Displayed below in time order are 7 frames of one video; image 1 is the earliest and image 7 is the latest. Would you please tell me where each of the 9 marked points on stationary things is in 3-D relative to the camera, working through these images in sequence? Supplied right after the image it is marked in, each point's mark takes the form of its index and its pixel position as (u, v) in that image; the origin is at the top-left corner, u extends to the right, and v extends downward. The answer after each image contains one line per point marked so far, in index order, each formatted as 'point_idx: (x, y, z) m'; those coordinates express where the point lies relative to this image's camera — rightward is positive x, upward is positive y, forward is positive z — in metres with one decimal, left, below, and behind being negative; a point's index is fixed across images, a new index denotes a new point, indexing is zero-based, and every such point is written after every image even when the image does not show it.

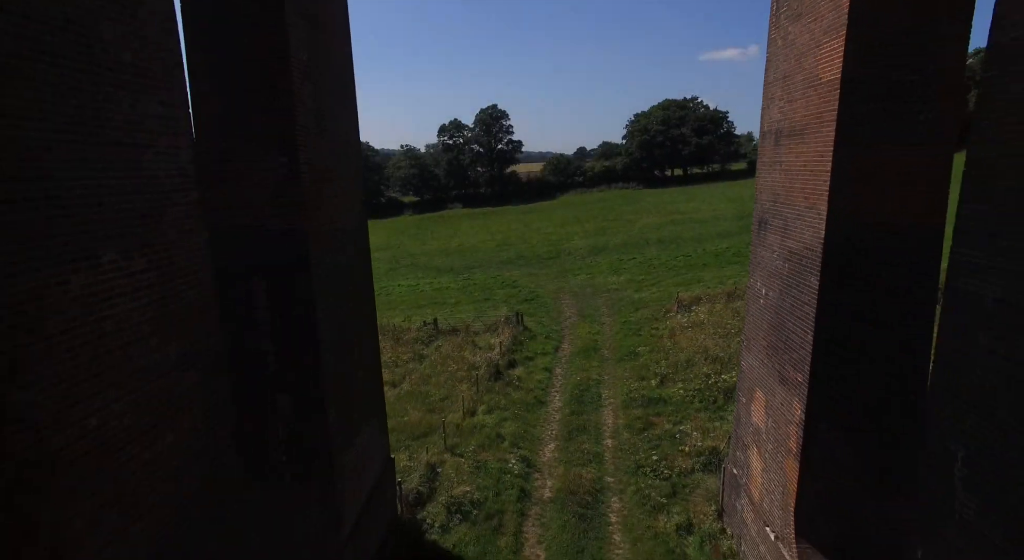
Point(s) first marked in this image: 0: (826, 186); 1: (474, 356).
0: (+2.1, +0.7, +3.9) m
1: (-0.7, -1.4, +11.3) m
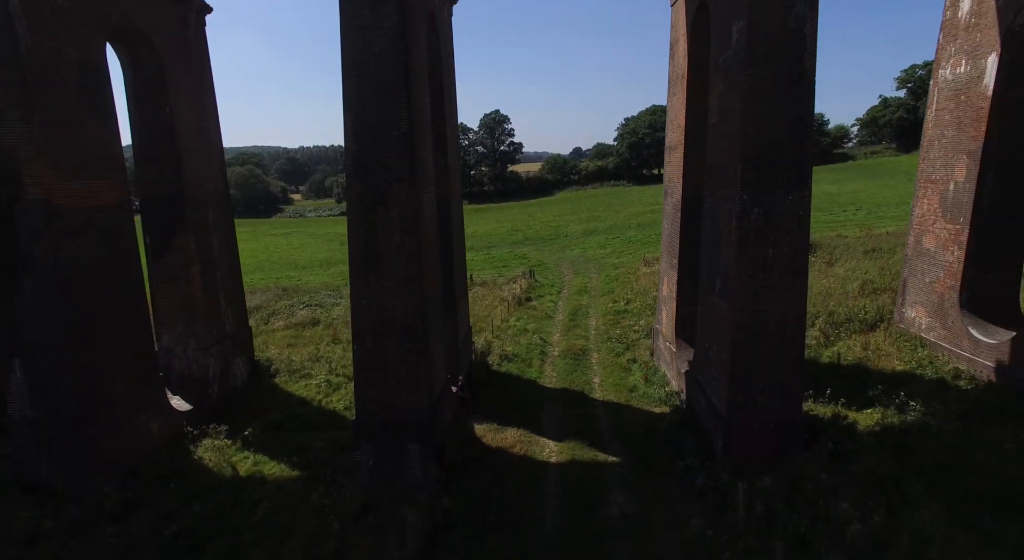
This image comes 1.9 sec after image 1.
0: (+2.7, +1.7, +9.3) m
1: (-0.3, -0.3, +16.7) m
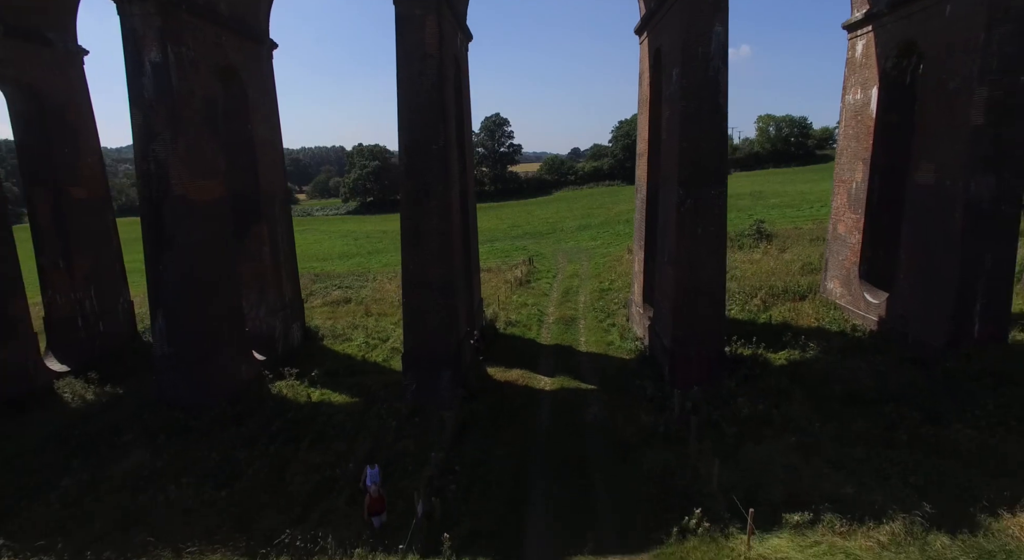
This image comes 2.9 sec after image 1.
0: (+2.7, +2.2, +12.2) m
1: (-0.2, +0.1, +19.5) m
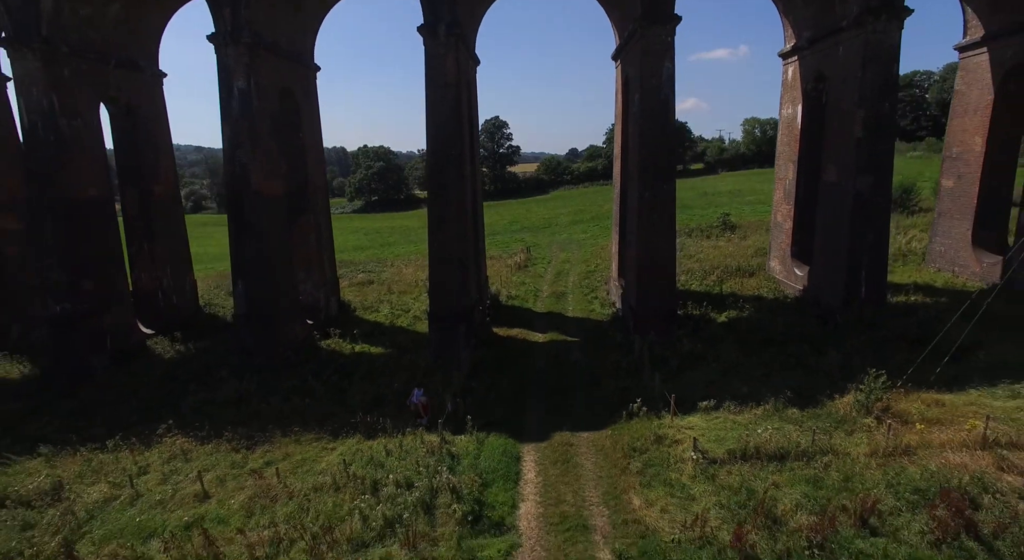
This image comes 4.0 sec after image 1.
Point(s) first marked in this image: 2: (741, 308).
0: (+2.7, +2.8, +15.1) m
1: (-0.2, +0.7, +22.5) m
2: (+5.4, -0.6, +13.7) m
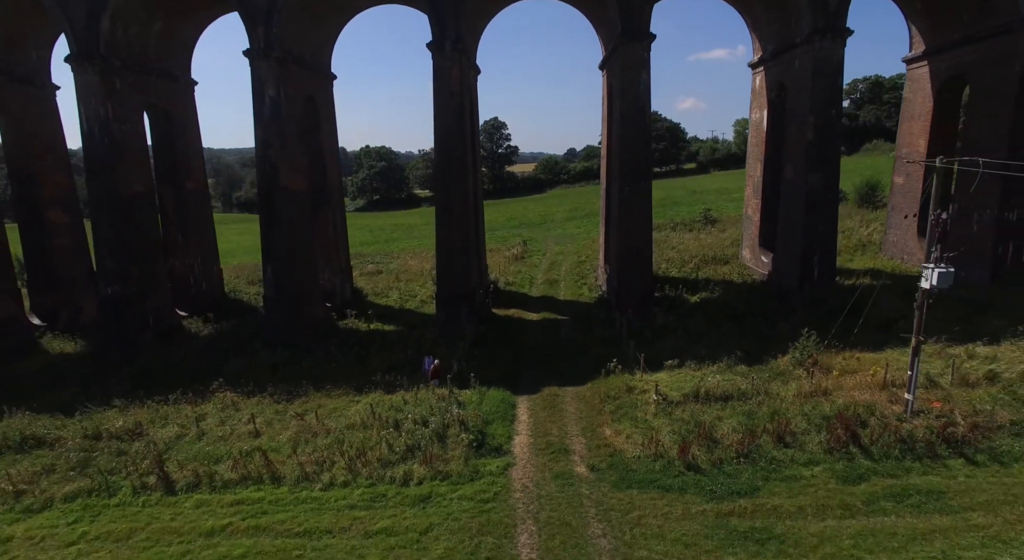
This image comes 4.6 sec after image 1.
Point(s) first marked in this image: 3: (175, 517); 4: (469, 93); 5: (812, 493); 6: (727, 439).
0: (+2.7, +3.1, +16.9) m
1: (-0.3, +1.1, +24.3) m
2: (+5.3, -0.3, +15.5) m
3: (-4.4, -3.1, +7.7) m
4: (-1.2, +4.9, +15.5) m
5: (+3.5, -2.5, +6.9) m
6: (+2.9, -2.2, +8.0) m
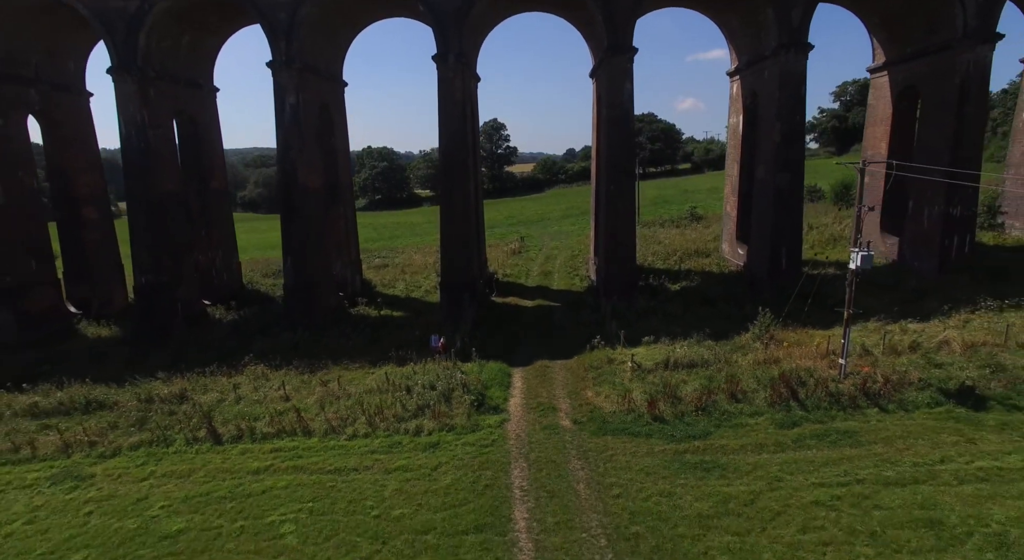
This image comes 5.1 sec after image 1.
0: (+2.6, +3.4, +18.4) m
1: (-0.3, +1.3, +25.8) m
2: (+5.2, 0.0, +17.0) m
3: (-4.5, -2.8, +9.2) m
4: (-1.2, +5.2, +17.0) m
5: (+3.4, -2.2, +8.4) m
6: (+2.9, -1.9, +9.5) m
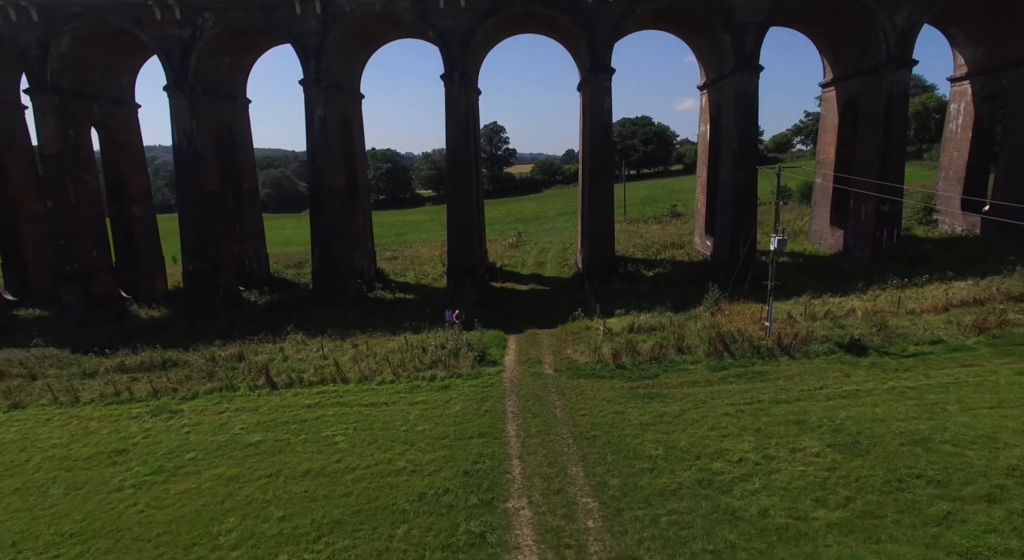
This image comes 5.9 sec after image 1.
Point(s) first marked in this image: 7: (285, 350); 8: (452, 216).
0: (+2.5, +3.8, +21.0) m
1: (-0.4, +1.7, +28.4) m
2: (+5.1, +0.4, +19.6) m
3: (-4.6, -2.4, +11.8) m
4: (-1.3, +5.6, +19.6) m
5: (+3.3, -1.8, +11.0) m
6: (+2.7, -1.5, +12.1) m
7: (-5.5, -1.7, +14.3) m
8: (-2.0, +2.0, +18.9) m
